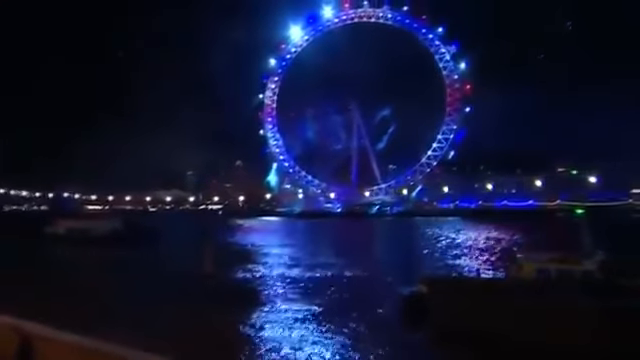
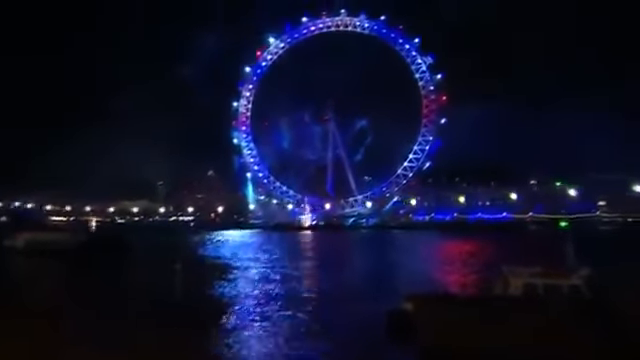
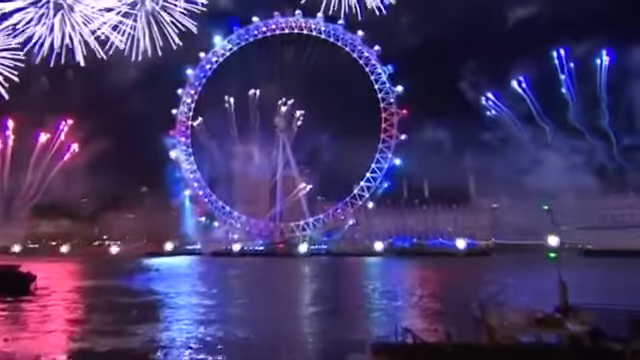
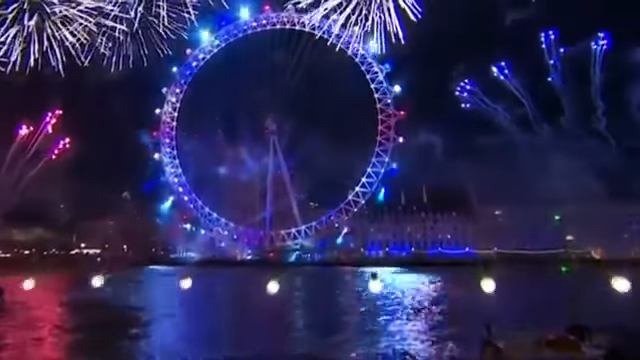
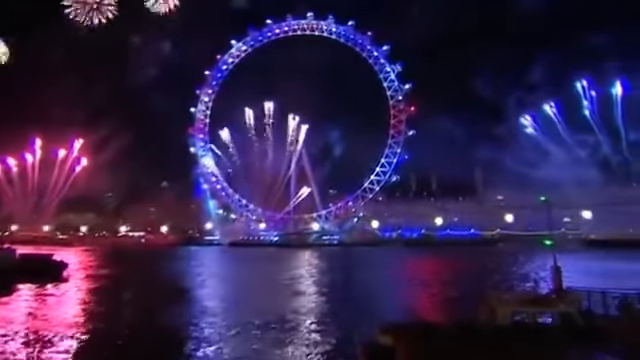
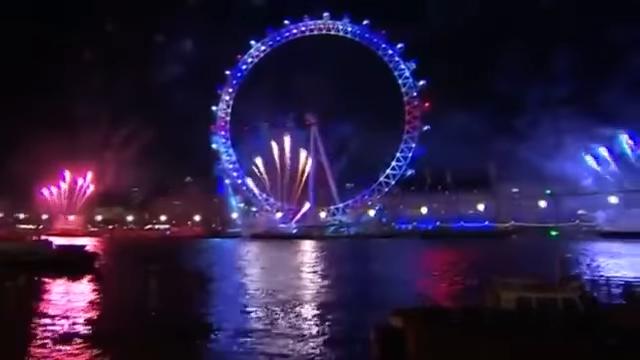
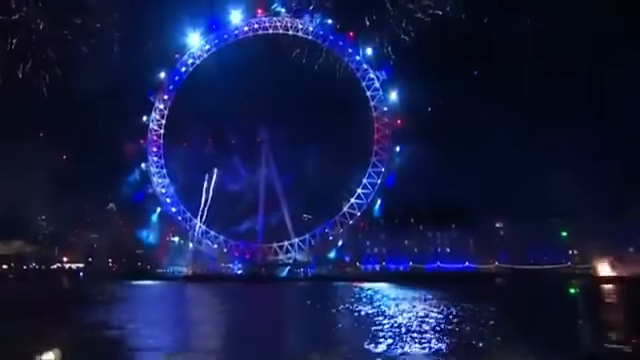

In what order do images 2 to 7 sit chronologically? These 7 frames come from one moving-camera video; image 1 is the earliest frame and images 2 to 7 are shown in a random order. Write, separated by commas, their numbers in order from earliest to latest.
2, 6, 5, 3, 4, 7
